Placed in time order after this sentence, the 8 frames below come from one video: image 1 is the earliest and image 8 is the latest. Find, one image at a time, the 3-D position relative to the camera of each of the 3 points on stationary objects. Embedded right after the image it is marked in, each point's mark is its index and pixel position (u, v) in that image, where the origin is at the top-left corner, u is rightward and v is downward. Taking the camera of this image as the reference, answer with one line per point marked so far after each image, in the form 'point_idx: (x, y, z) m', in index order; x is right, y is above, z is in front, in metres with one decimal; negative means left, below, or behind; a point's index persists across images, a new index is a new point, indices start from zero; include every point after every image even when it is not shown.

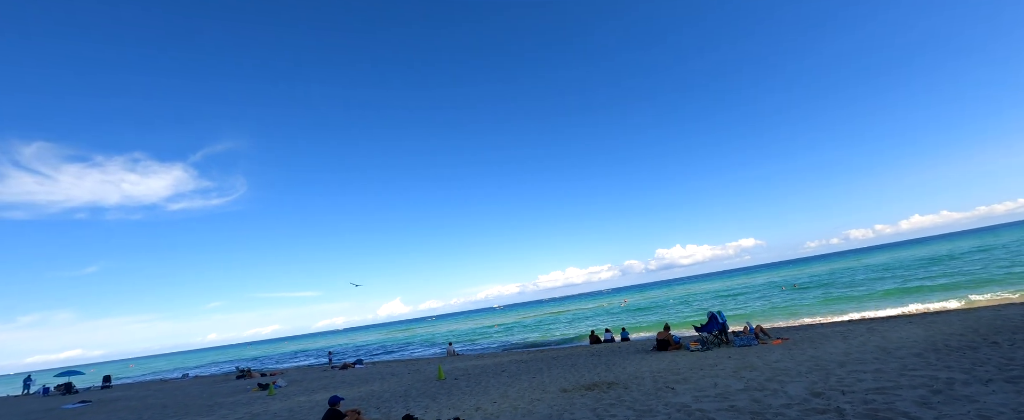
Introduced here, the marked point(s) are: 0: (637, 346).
0: (+5.6, -6.1, +20.0) m
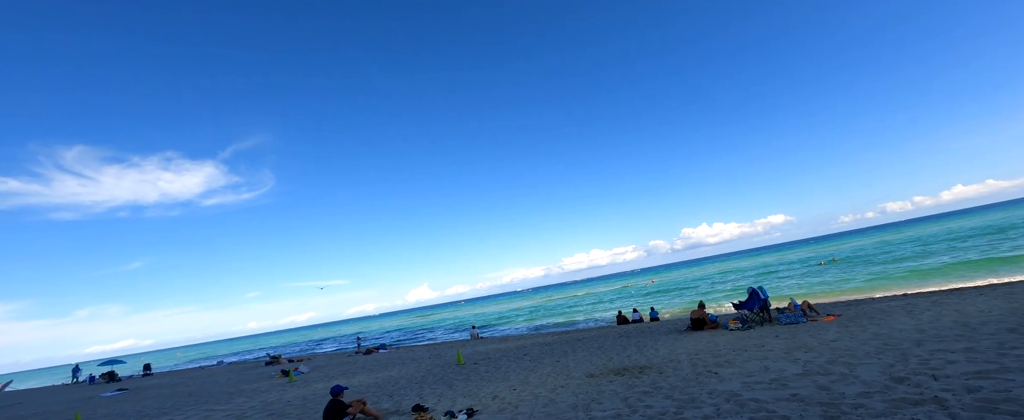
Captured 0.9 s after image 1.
0: (+6.5, -4.8, +18.7) m
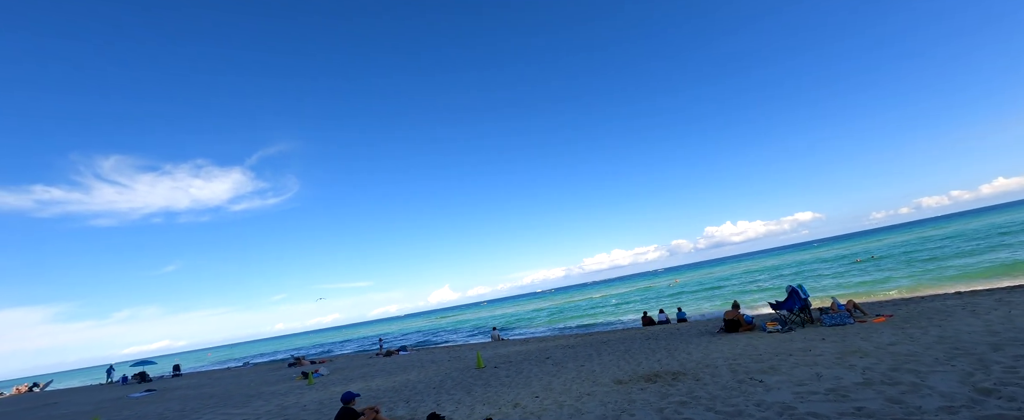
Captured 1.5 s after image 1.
0: (+7.4, -4.6, +17.7) m
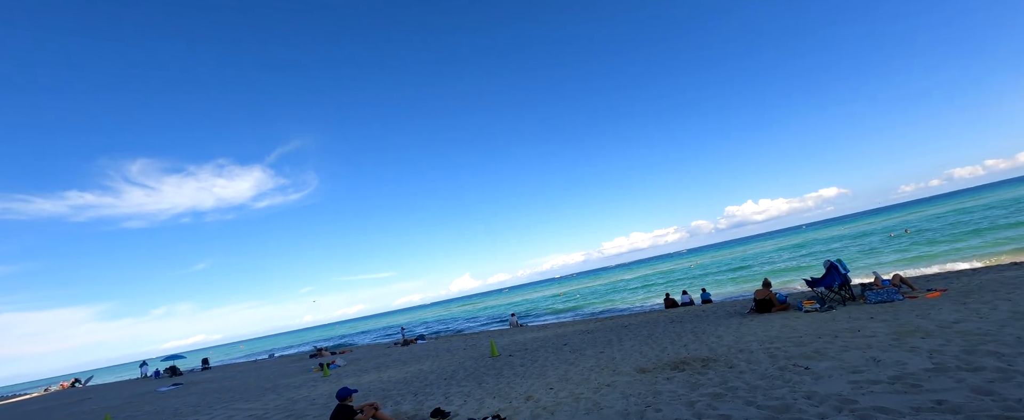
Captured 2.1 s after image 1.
0: (+7.9, -3.7, +16.6) m
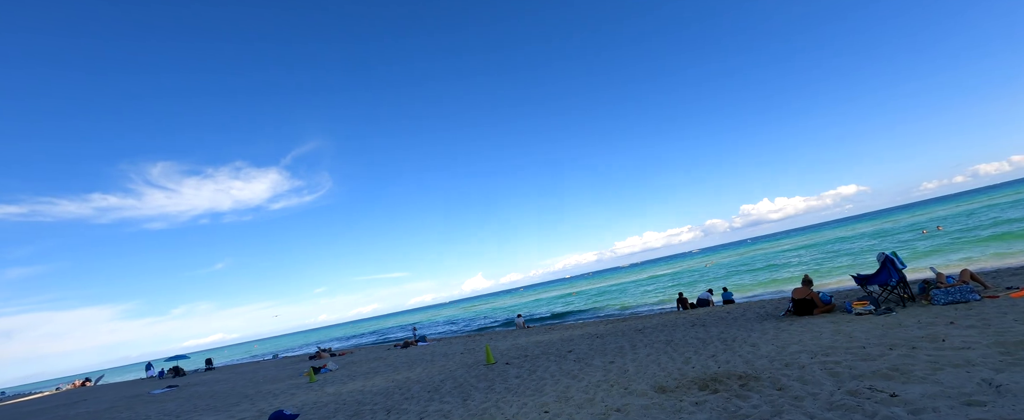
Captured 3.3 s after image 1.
0: (+7.9, -3.3, +14.5) m
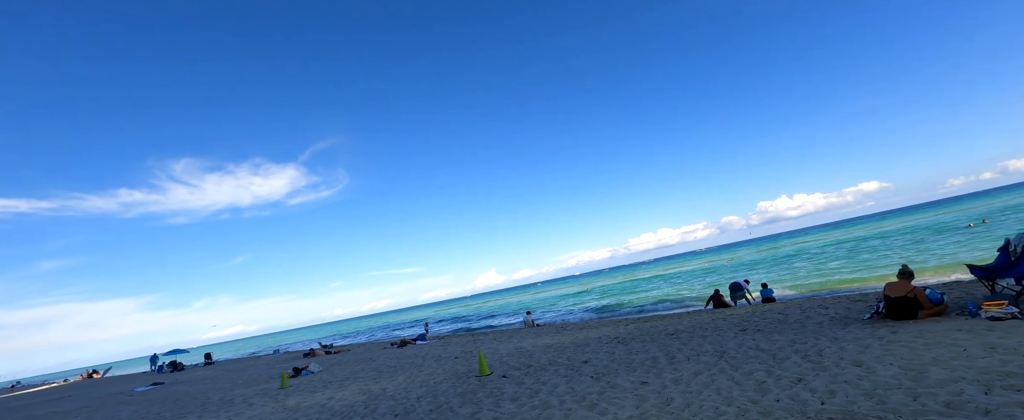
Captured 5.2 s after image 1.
0: (+7.9, -2.6, +11.4) m
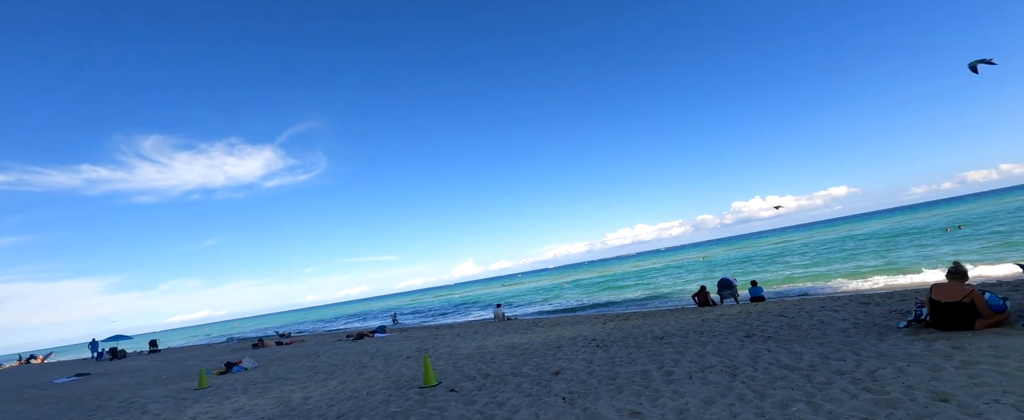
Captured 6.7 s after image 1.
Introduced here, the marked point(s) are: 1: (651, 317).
0: (+7.0, -2.2, +9.5) m
1: (+5.1, -3.9, +16.5) m
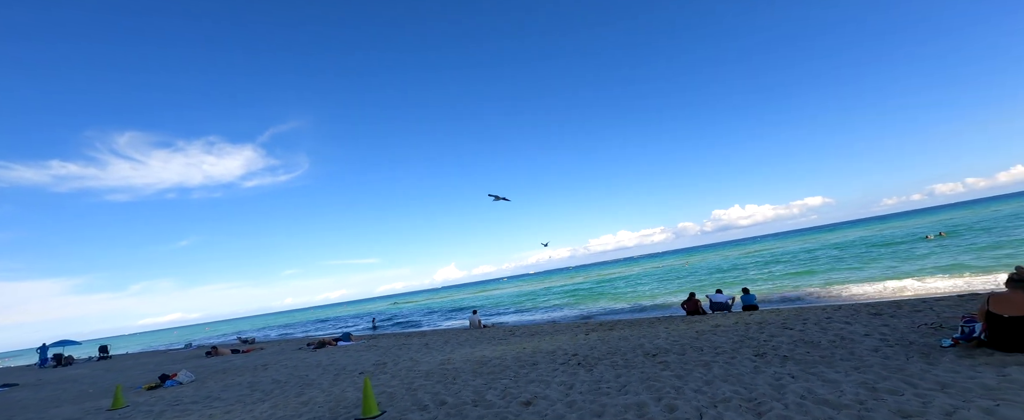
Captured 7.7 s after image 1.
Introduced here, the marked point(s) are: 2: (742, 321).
0: (+6.4, -2.2, +8.1) m
1: (+4.2, -3.8, +15.0) m
2: (+6.6, -3.2, +12.9) m
